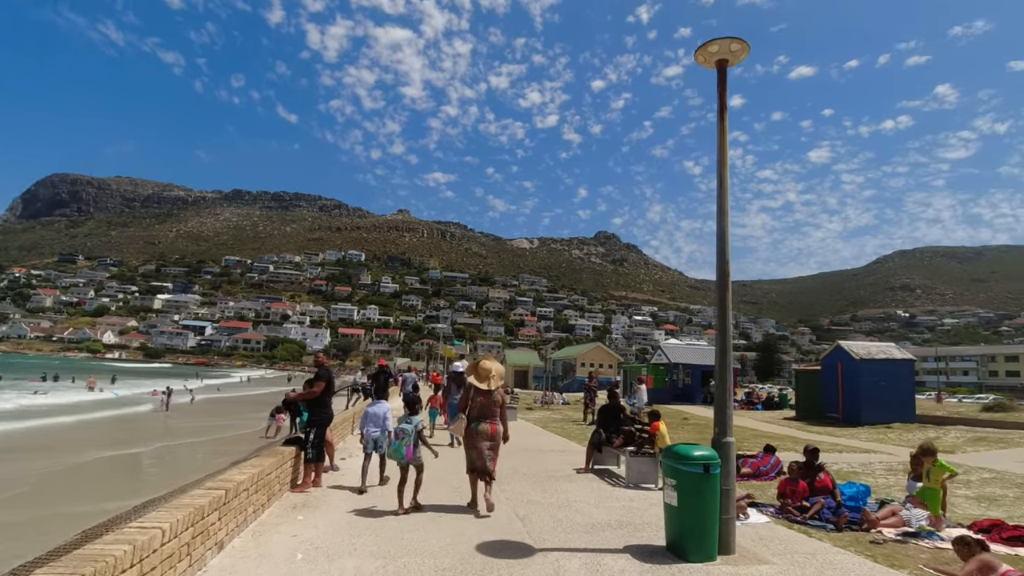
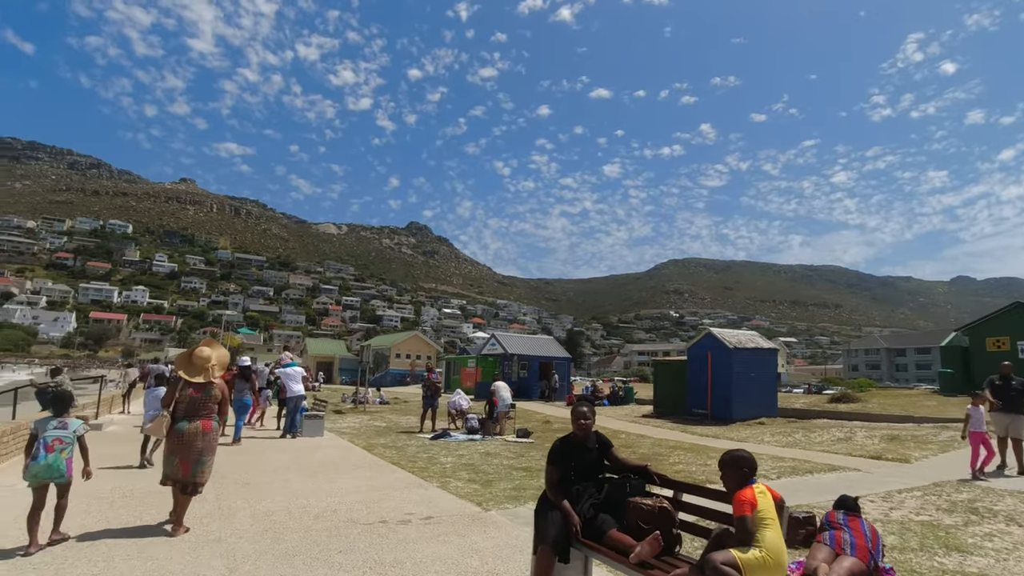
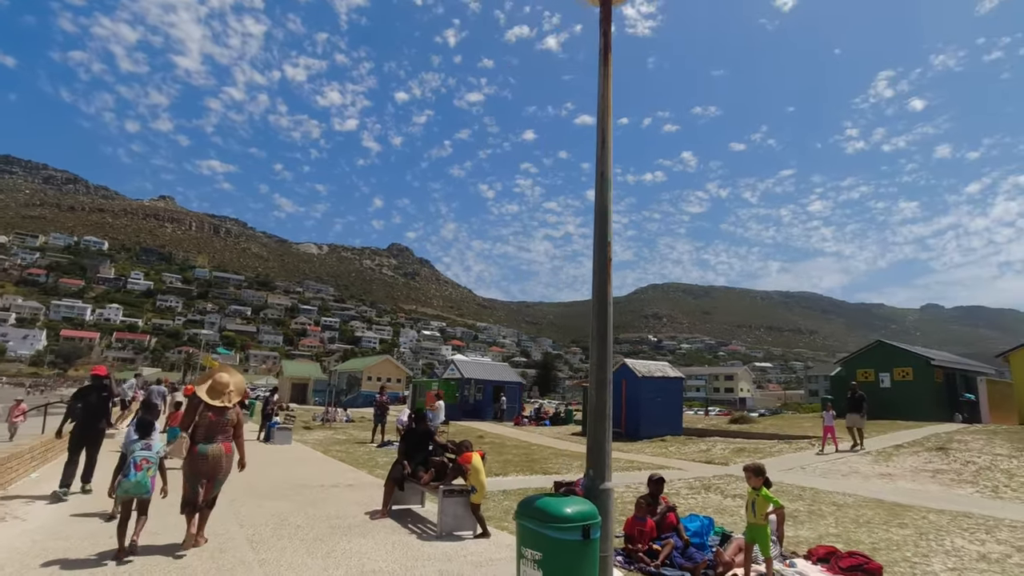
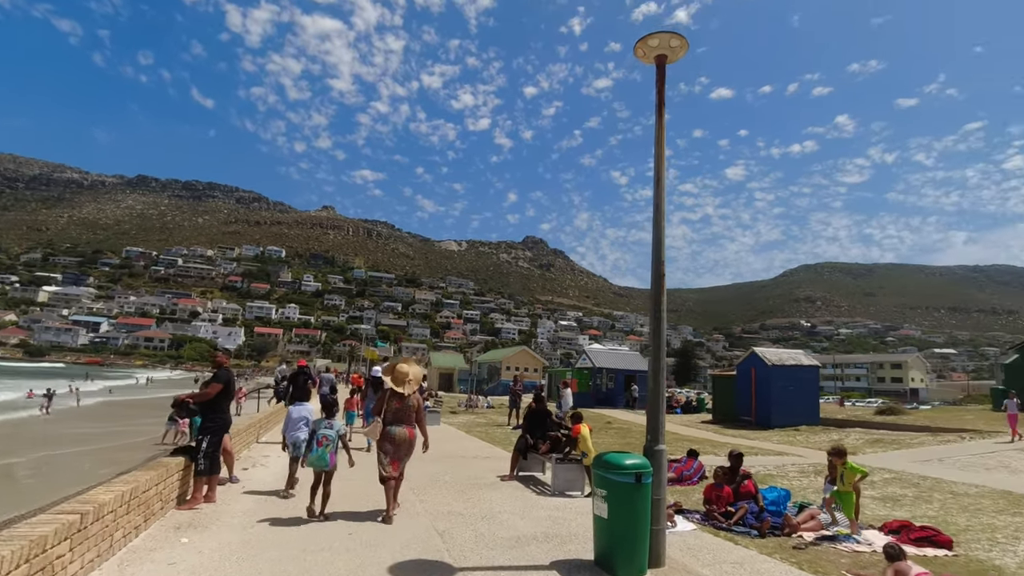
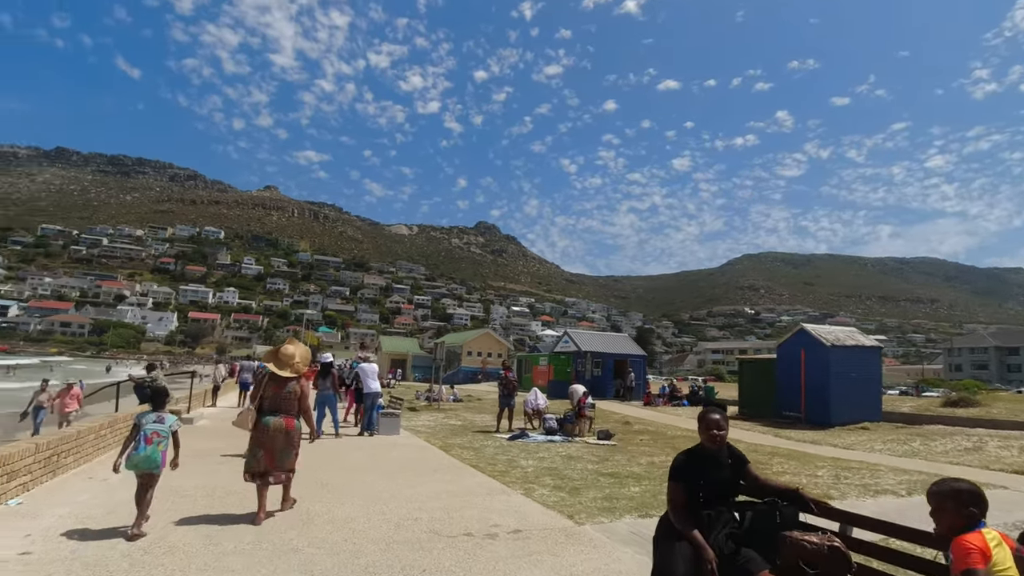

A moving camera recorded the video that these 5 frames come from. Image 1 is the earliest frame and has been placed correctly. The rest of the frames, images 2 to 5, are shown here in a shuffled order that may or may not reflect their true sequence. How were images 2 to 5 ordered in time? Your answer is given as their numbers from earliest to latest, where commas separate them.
4, 3, 2, 5
